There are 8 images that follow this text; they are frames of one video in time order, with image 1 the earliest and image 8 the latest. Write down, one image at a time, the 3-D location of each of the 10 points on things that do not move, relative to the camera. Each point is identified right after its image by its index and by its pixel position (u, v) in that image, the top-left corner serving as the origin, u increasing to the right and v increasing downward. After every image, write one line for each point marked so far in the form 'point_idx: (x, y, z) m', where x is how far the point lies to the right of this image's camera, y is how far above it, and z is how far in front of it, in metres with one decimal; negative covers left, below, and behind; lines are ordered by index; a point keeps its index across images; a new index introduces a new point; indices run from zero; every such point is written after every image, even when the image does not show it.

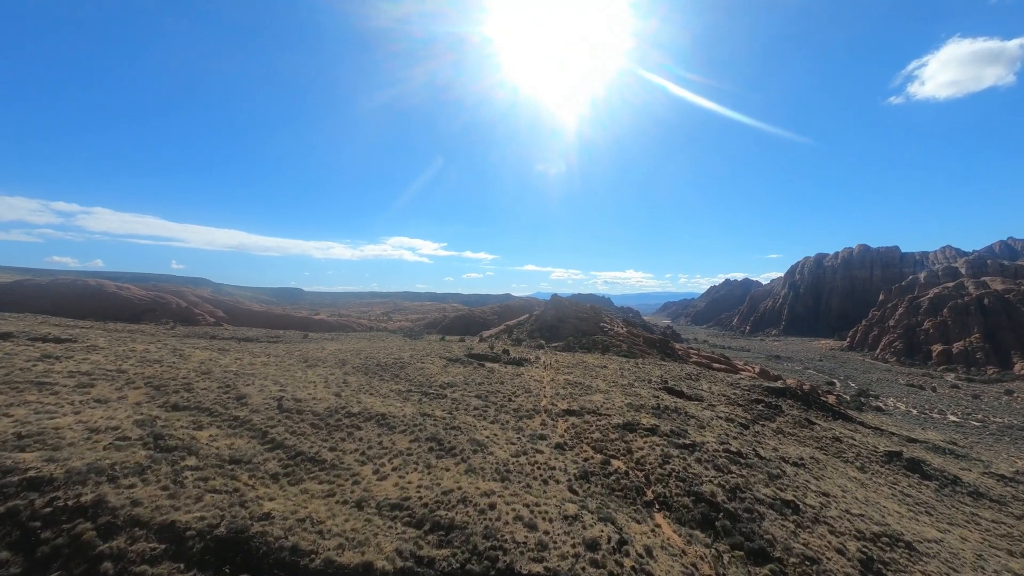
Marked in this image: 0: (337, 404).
0: (-5.4, -3.6, +14.7) m
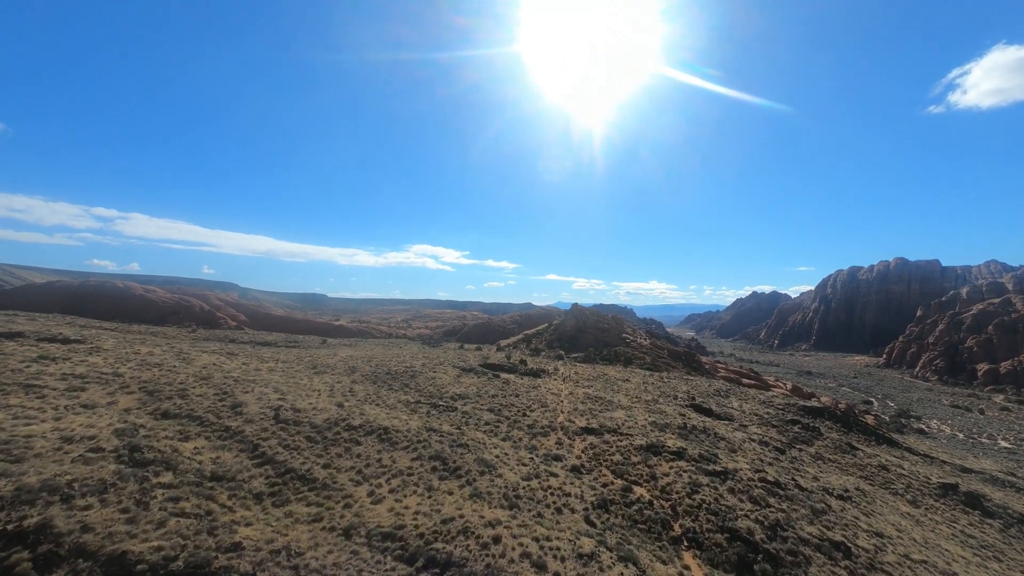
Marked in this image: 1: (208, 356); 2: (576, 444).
0: (-5.1, -3.7, +13.8) m
1: (-12.9, -2.9, +20.0) m
2: (+2.1, -5.0, +15.2) m
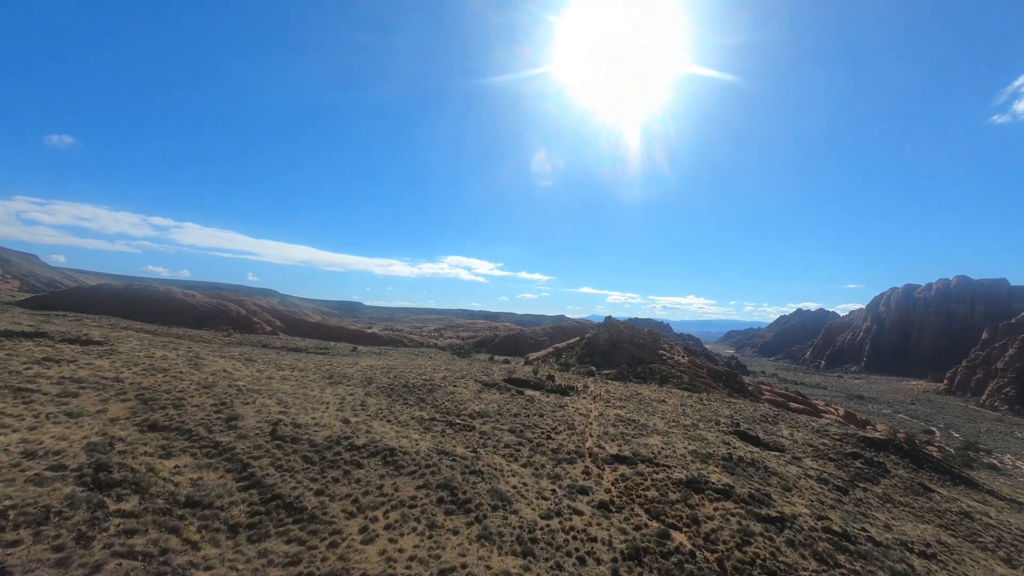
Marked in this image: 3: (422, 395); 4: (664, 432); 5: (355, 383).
0: (-4.5, -3.9, +12.6) m
1: (-11.9, -3.1, +19.4) m
2: (+2.7, -5.3, +13.5) m
3: (-3.6, -4.3, +18.8) m
4: (+6.0, -5.7, +18.7) m
5: (-6.5, -4.0, +19.7) m
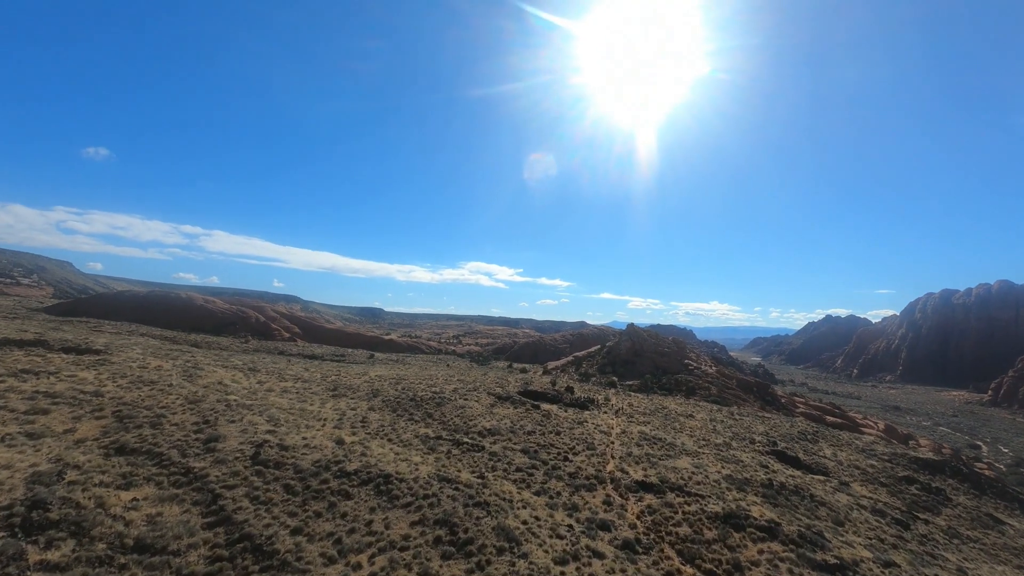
0: (-4.3, -4.0, +11.4) m
1: (-11.3, -3.3, +18.5) m
2: (+3.0, -5.5, +11.9) m
3: (-3.1, -4.5, +17.5) m
4: (+6.5, -5.9, +16.9) m
5: (-6.0, -4.2, +18.6) m
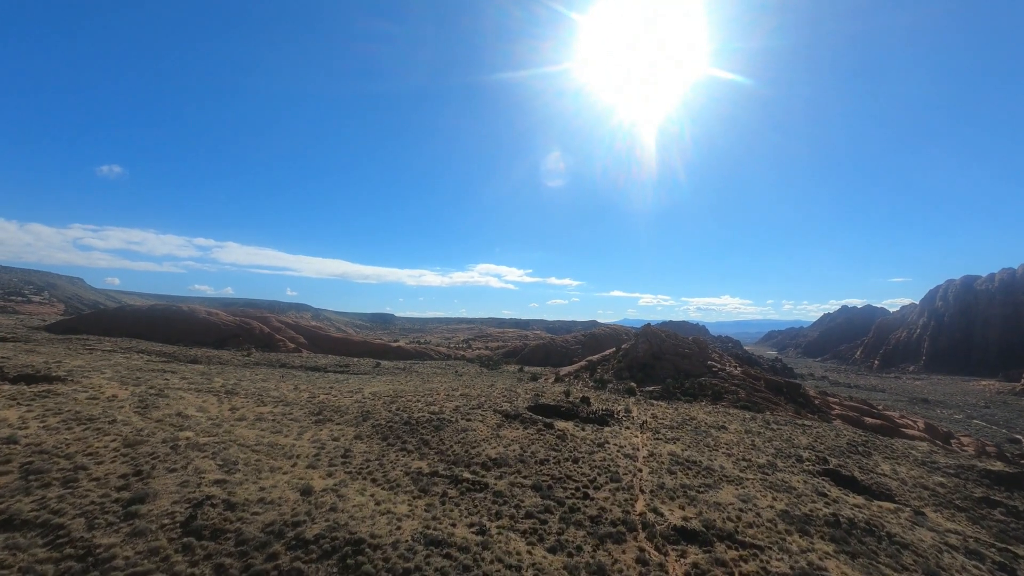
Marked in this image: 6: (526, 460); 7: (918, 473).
0: (-4.1, -4.3, +9.0) m
1: (-11.0, -3.9, +16.3) m
2: (+3.2, -5.5, +9.4) m
3: (-2.8, -4.7, +15.1) m
4: (+6.9, -5.8, +14.4) m
5: (-5.7, -4.6, +16.3) m
6: (+0.4, -5.1, +14.1) m
7: (+16.2, -7.4, +18.9) m
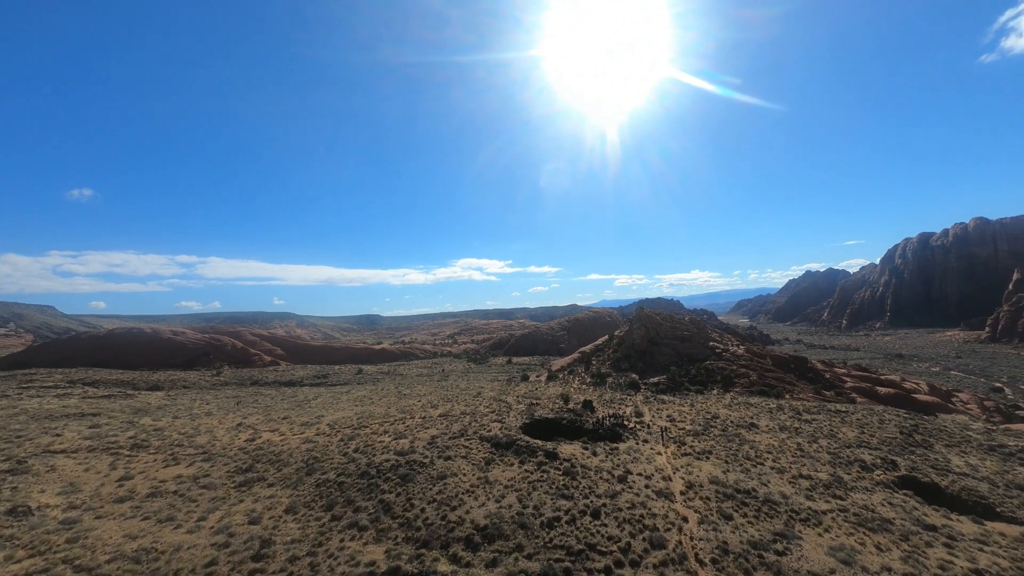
0: (-4.0, -4.6, +4.7) m
1: (-11.3, -4.6, +11.6) m
2: (+3.4, -5.2, +5.5) m
3: (-2.9, -4.8, +10.9) m
4: (+6.8, -5.1, +10.6) m
5: (-5.9, -4.9, +11.9) m
6: (+0.3, -5.0, +10.0) m
7: (+16.0, -5.8, +15.6) m
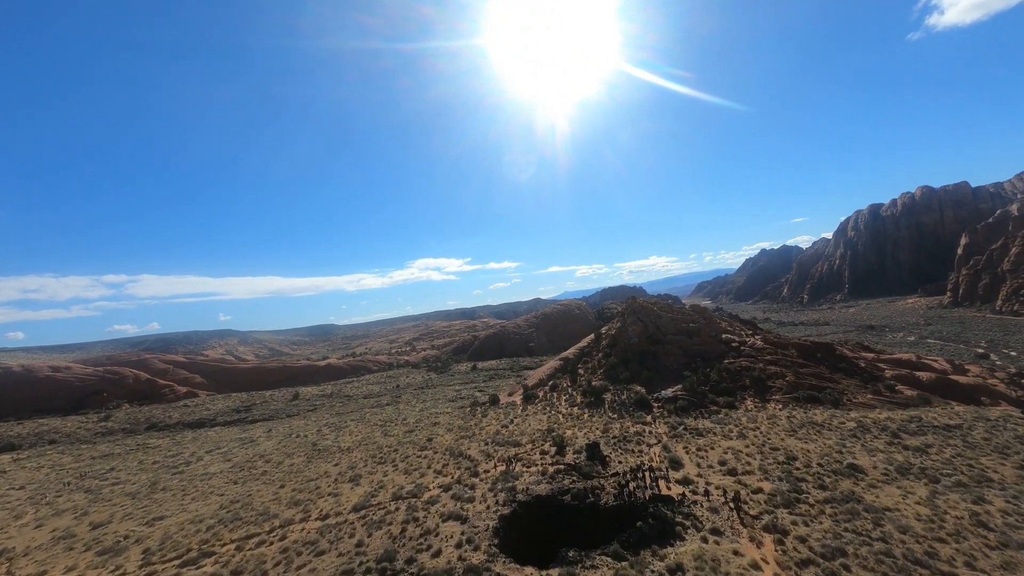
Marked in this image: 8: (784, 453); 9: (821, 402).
0: (-3.8, -4.8, -2.8) m
1: (-11.5, -5.2, +3.6) m
2: (+3.5, -4.9, -1.6) m
3: (-3.1, -4.9, +3.4) m
4: (+6.6, -4.5, +3.8) m
5: (-6.1, -5.1, +4.2) m
6: (+0.2, -4.8, +2.7) m
7: (+15.5, -4.6, +9.4) m
8: (+7.5, -4.7, +13.4) m
9: (+12.8, -4.5, +19.8) m
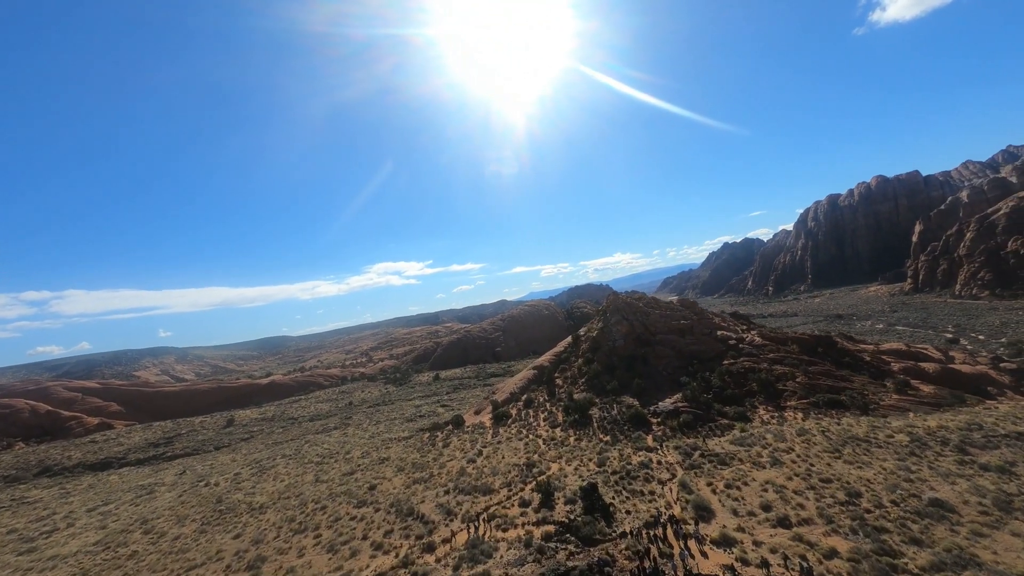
0: (-3.4, -4.7, -6.6) m
1: (-11.5, -5.4, -0.7) m
2: (+3.8, -4.5, -4.9) m
3: (-3.1, -4.8, -0.4) m
4: (+6.5, -4.1, +0.6) m
5: (-6.2, -5.2, +0.2) m
6: (+0.2, -4.6, -0.9) m
7: (+15.1, -3.9, +6.7) m
8: (+6.9, -4.3, +10.2) m
9: (+11.9, -4.0, +16.9) m
